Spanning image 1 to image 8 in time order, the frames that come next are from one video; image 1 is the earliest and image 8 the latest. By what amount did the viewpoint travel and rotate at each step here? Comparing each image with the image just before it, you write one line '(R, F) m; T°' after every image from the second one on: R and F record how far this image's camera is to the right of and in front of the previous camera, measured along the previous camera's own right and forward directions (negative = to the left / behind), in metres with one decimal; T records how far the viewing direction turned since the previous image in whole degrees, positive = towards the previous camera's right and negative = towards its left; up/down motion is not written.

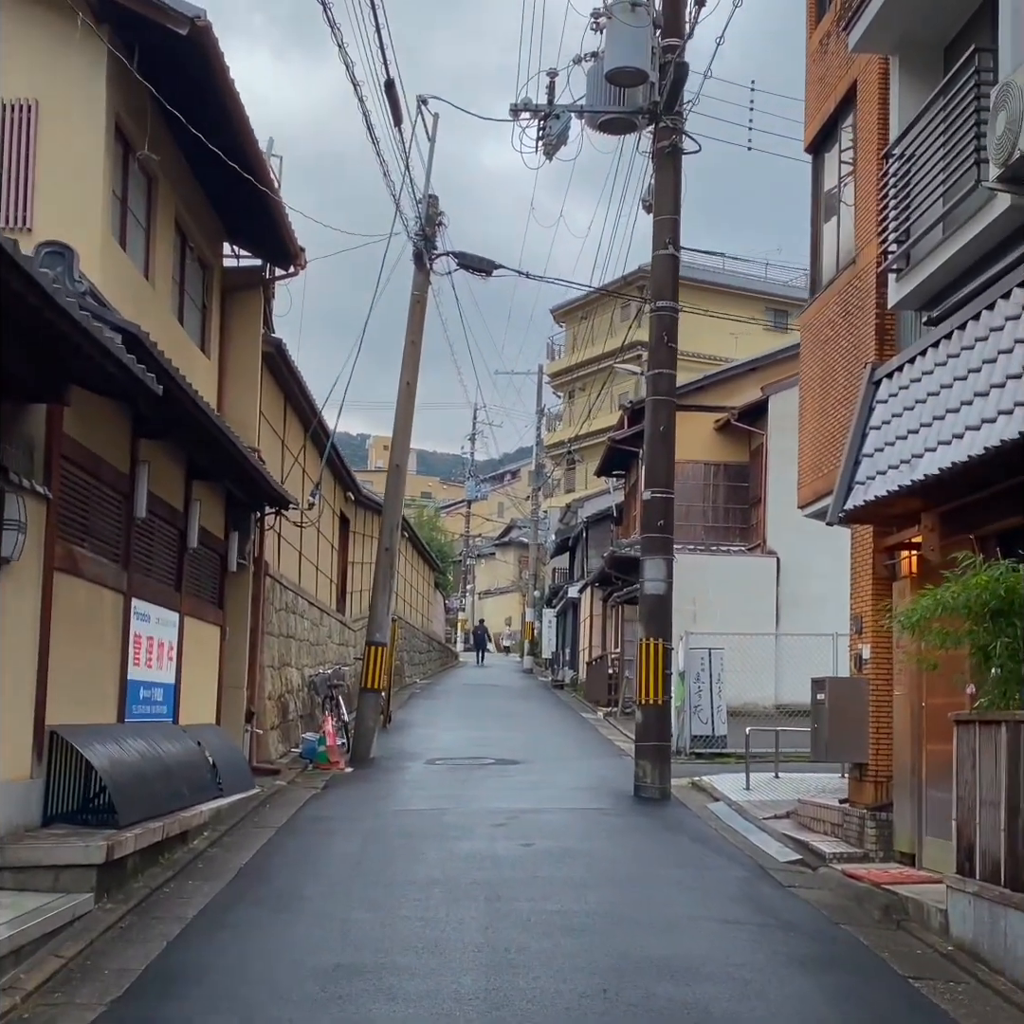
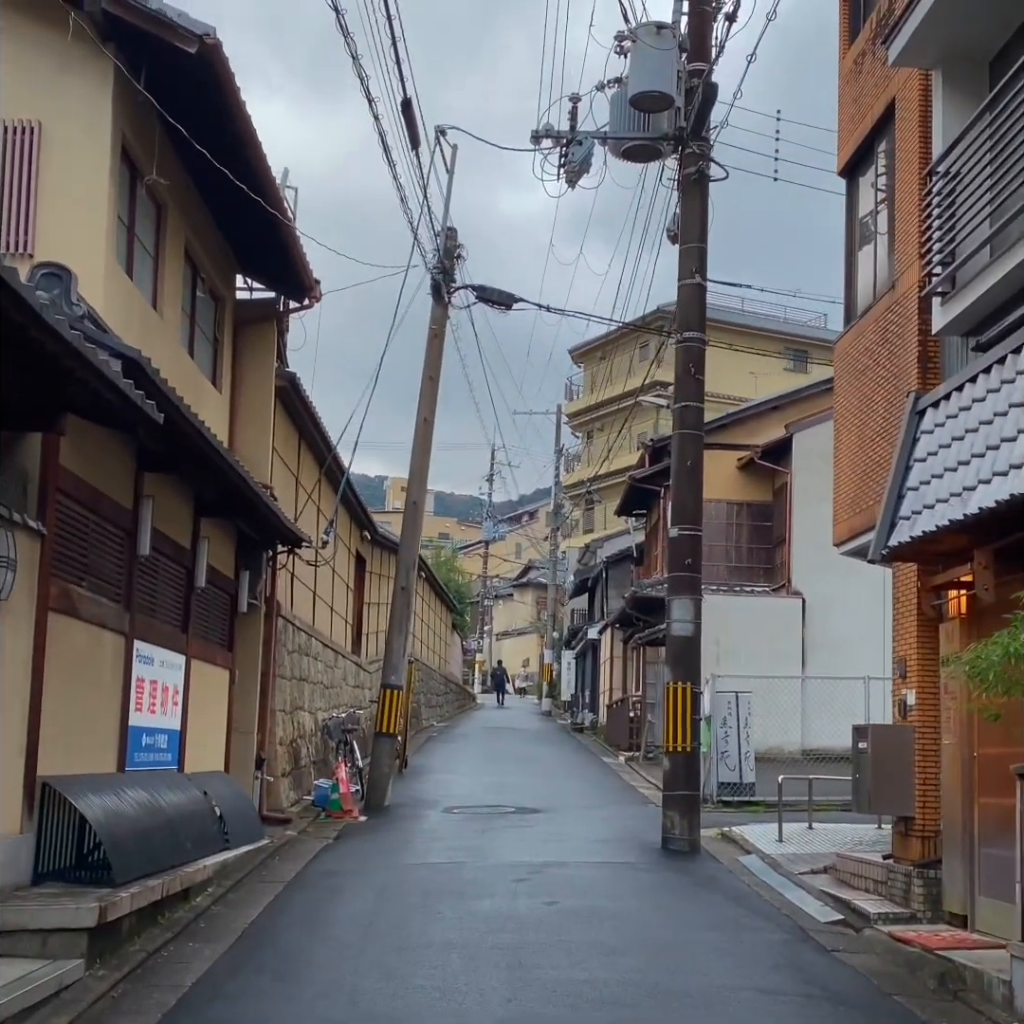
(0.0, +0.5) m; -1°
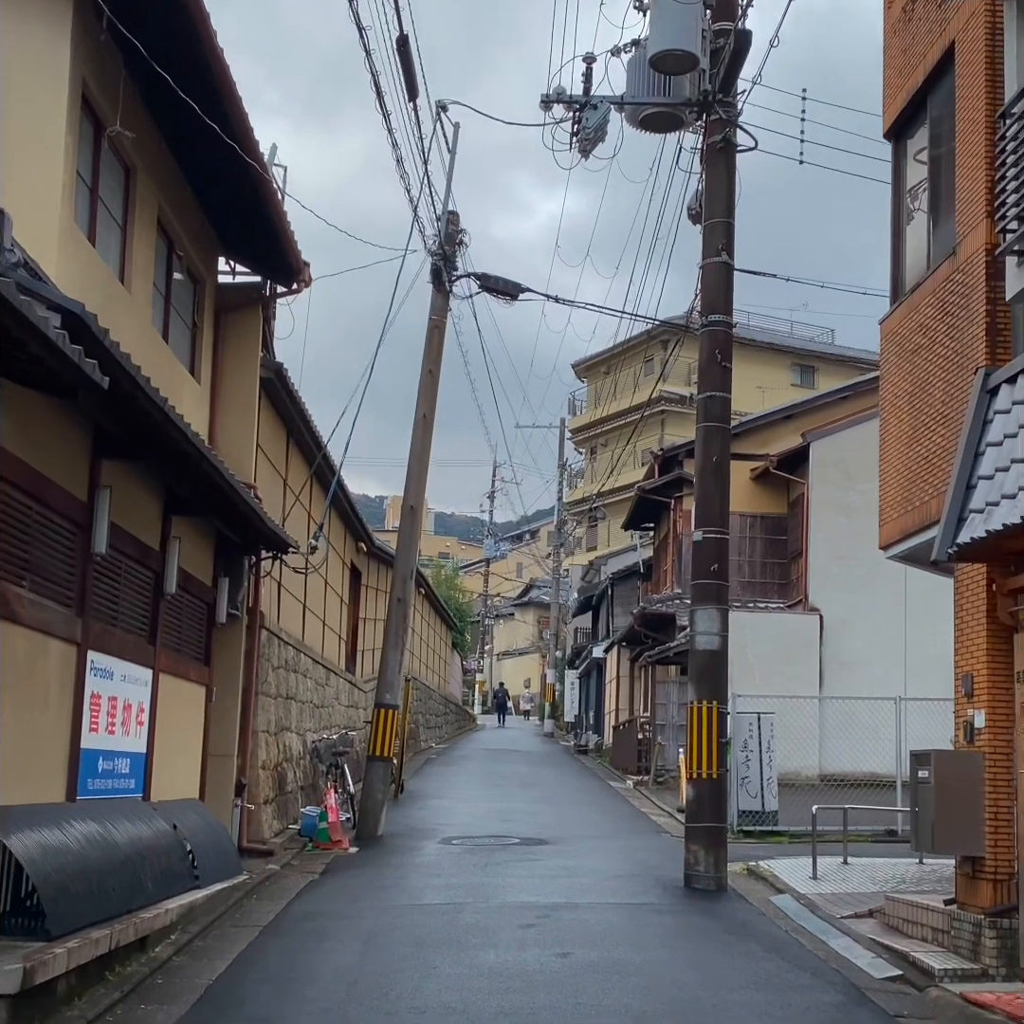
(-0.1, +1.2) m; 0°
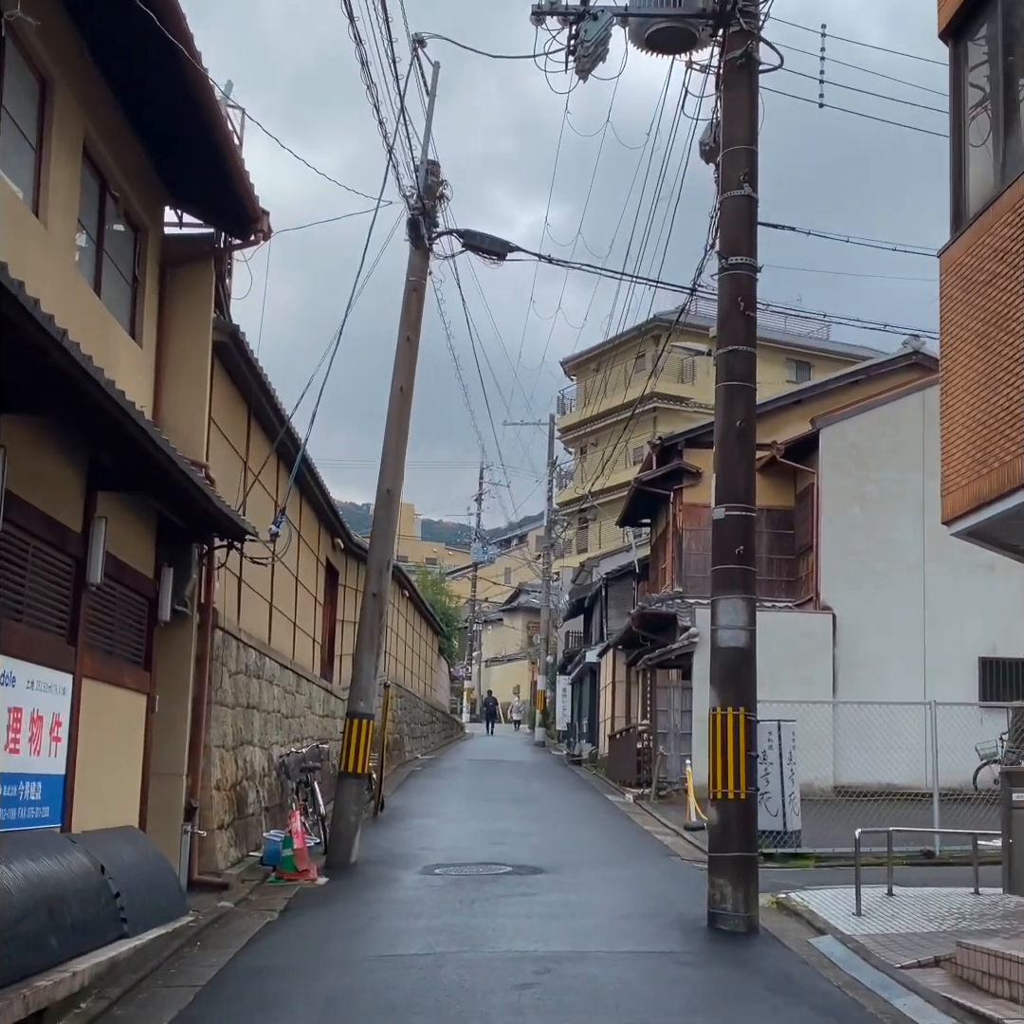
(0.0, +1.7) m; +1°
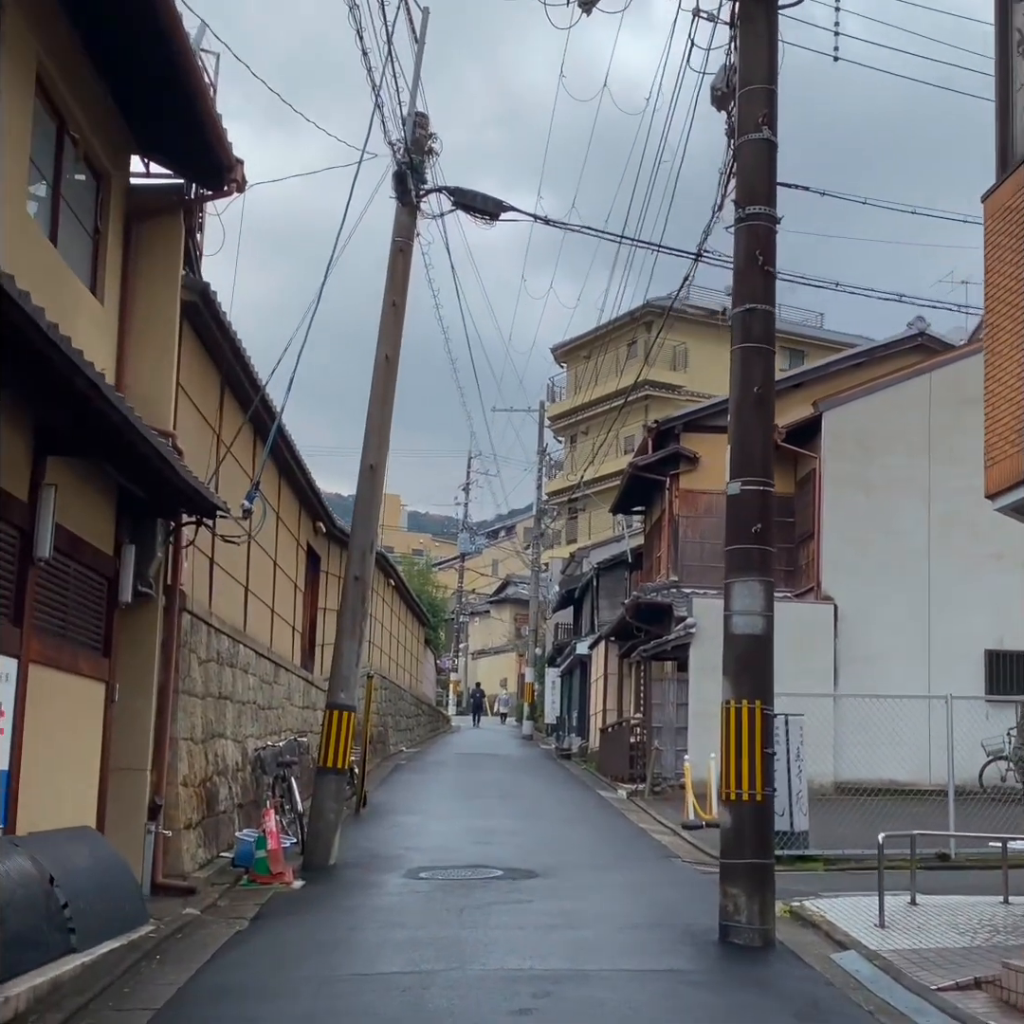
(-0.1, +0.9) m; +1°
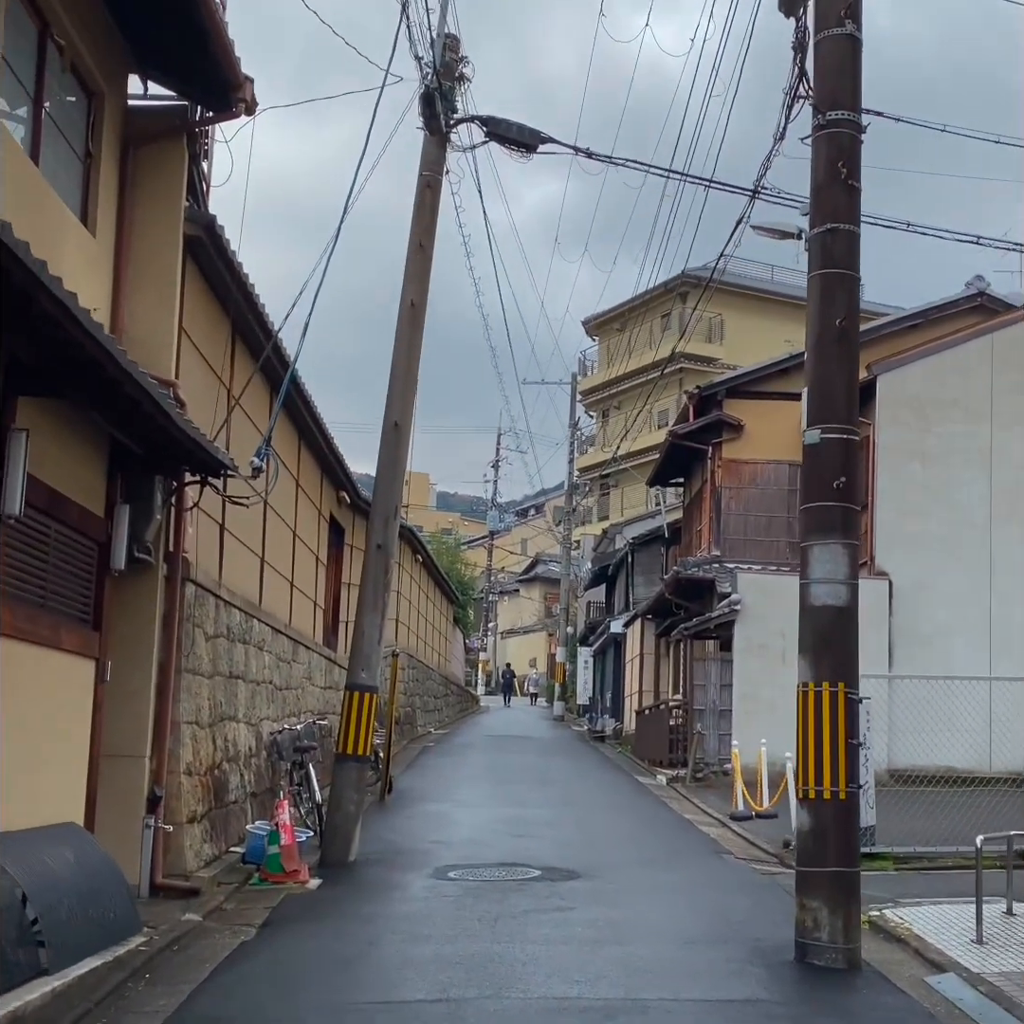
(-0.1, +1.2) m; -1°
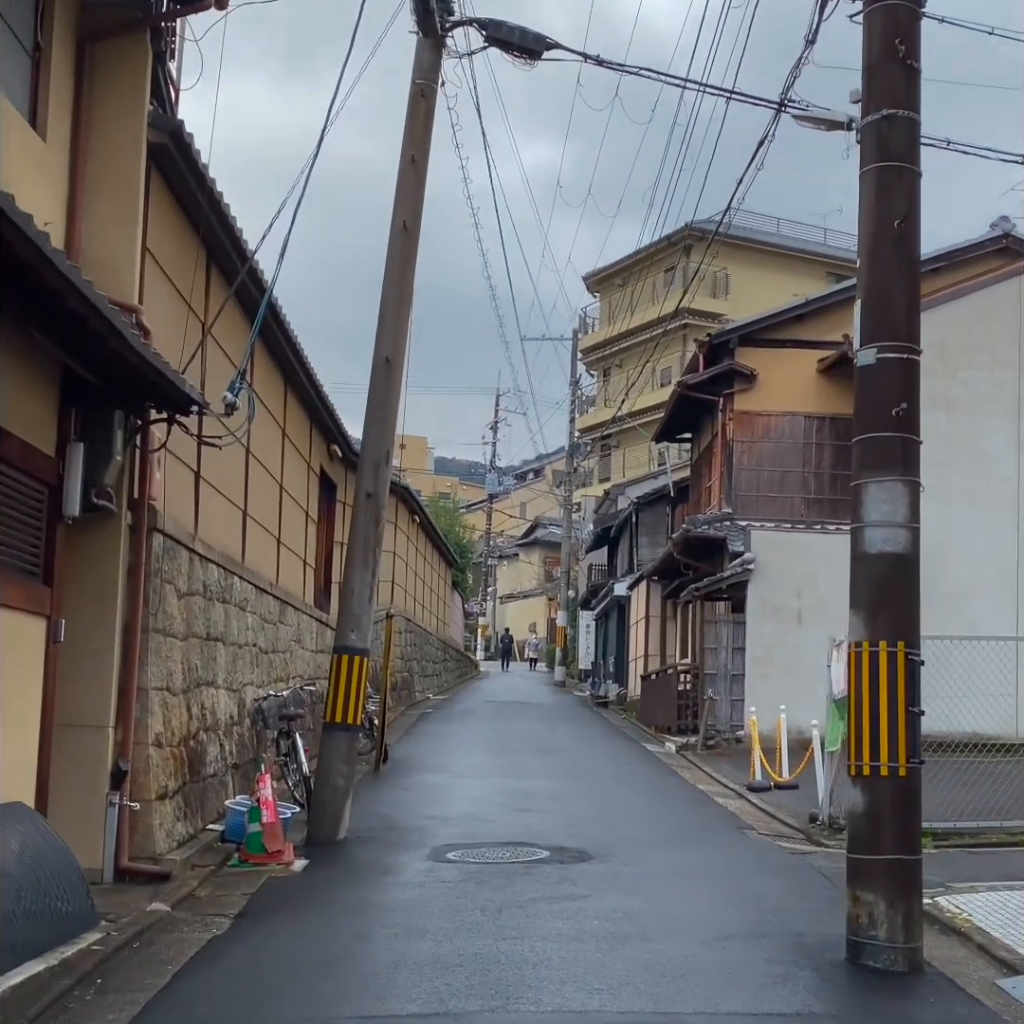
(0.0, +1.0) m; 0°
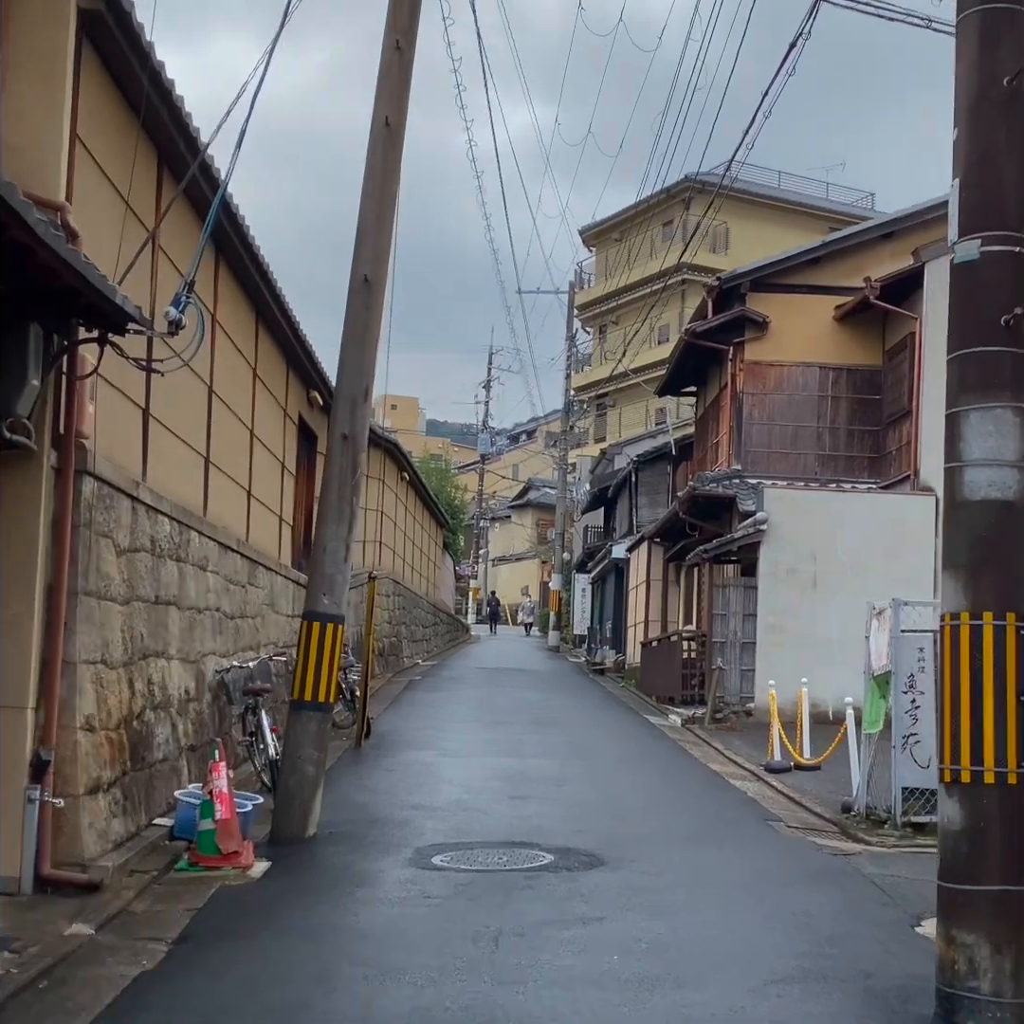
(0.0, +1.4) m; 0°
